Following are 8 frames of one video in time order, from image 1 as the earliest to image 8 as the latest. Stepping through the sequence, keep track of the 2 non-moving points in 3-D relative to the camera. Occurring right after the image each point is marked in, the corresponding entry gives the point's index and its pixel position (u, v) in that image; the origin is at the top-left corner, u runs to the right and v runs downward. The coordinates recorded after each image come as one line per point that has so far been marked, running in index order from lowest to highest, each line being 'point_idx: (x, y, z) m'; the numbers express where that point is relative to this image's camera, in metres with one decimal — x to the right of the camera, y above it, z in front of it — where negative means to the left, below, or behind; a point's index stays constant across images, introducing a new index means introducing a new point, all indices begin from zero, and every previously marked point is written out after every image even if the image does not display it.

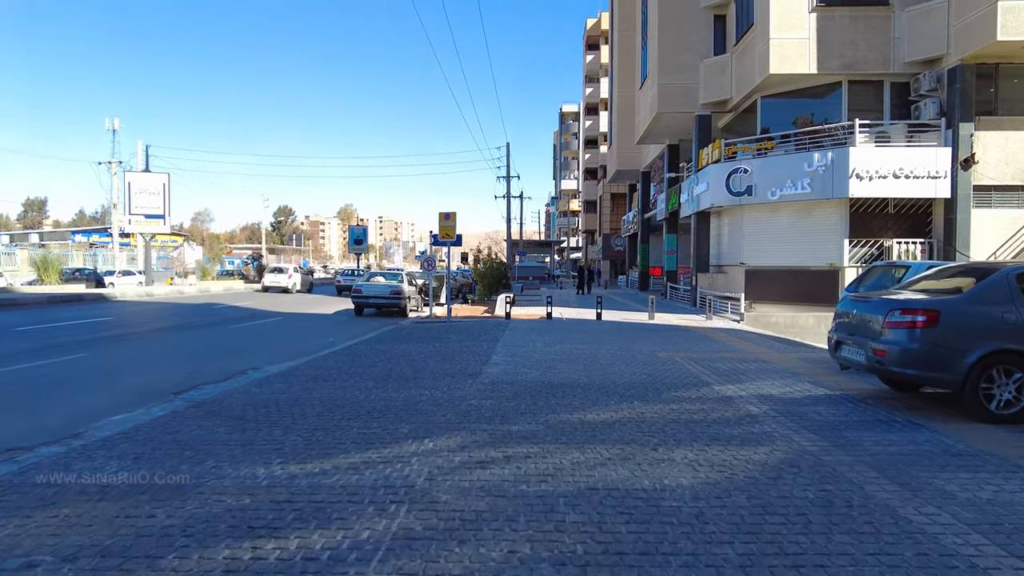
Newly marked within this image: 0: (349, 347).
0: (-3.3, -1.2, +12.7) m
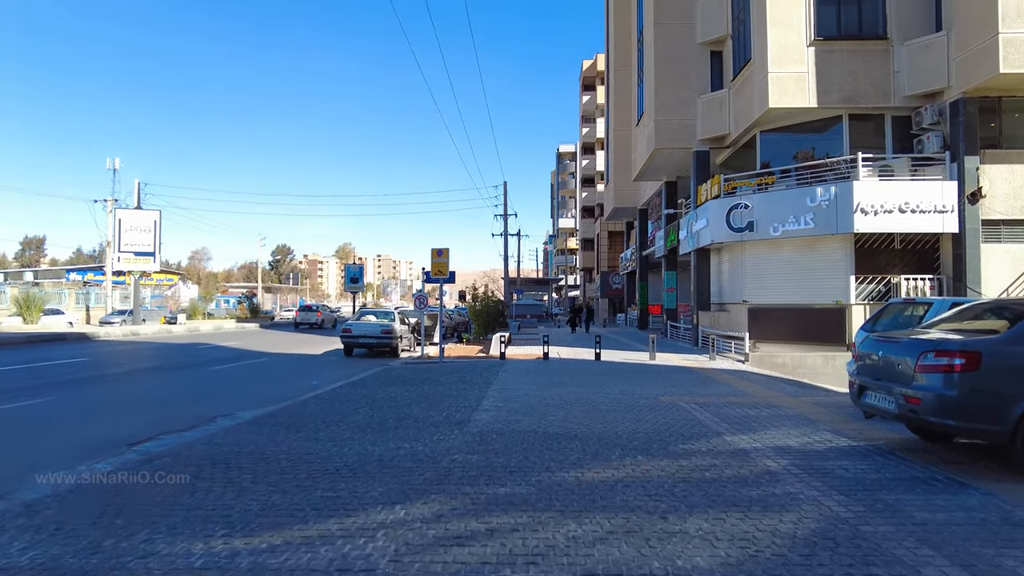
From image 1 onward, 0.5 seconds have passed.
0: (-3.4, -1.9, +11.9) m
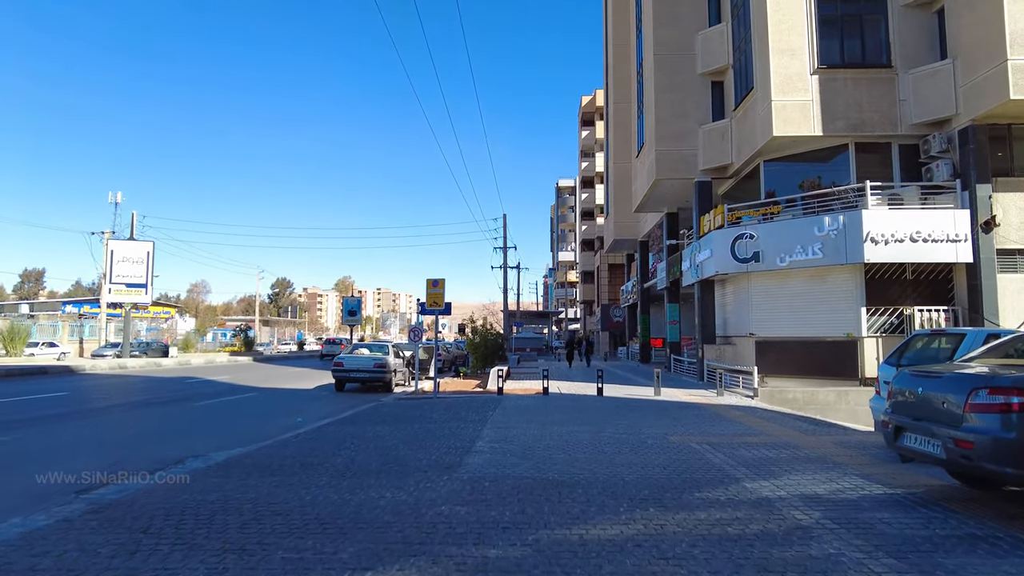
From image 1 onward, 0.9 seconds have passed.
0: (-3.4, -2.5, +11.2) m
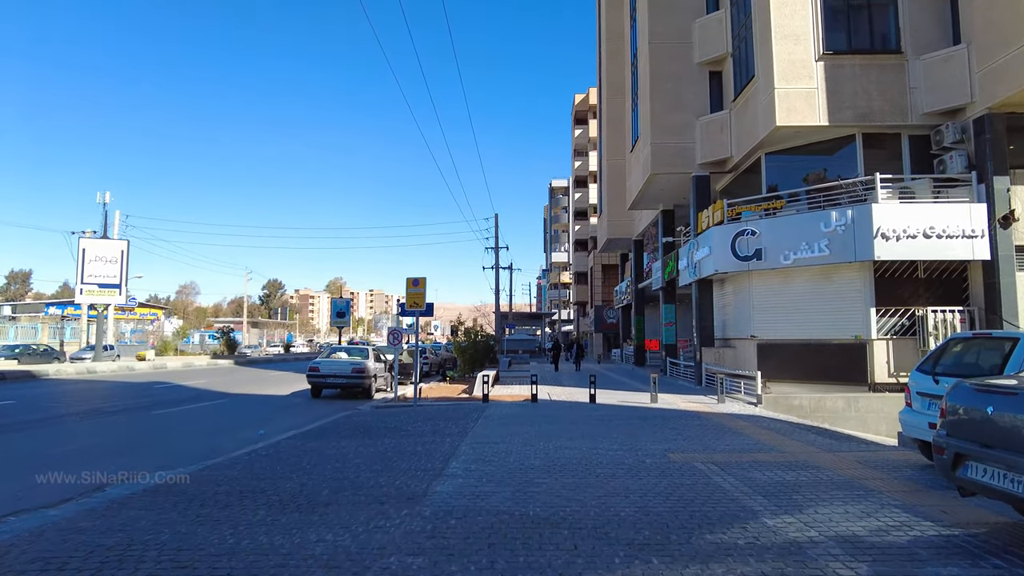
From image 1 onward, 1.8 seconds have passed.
0: (-3.7, -2.5, +10.0) m
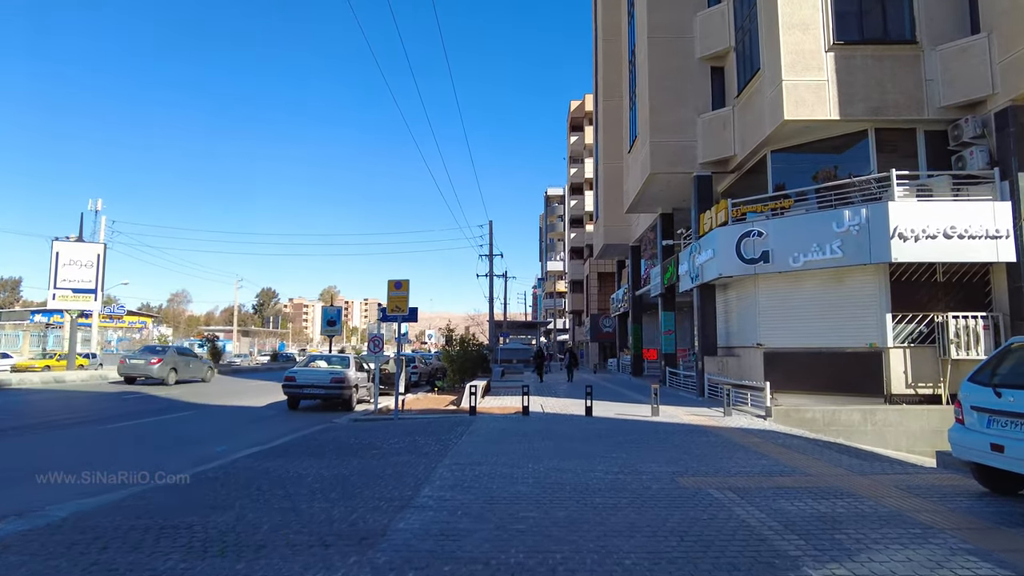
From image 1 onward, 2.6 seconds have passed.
0: (-3.9, -2.4, +8.8) m
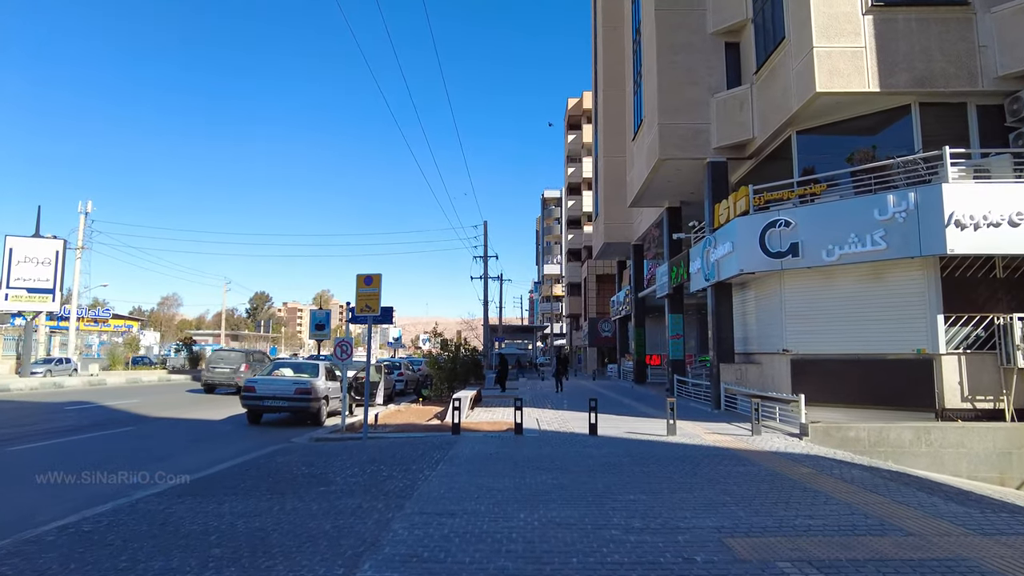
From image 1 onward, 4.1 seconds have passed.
0: (-4.1, -2.3, +6.7) m
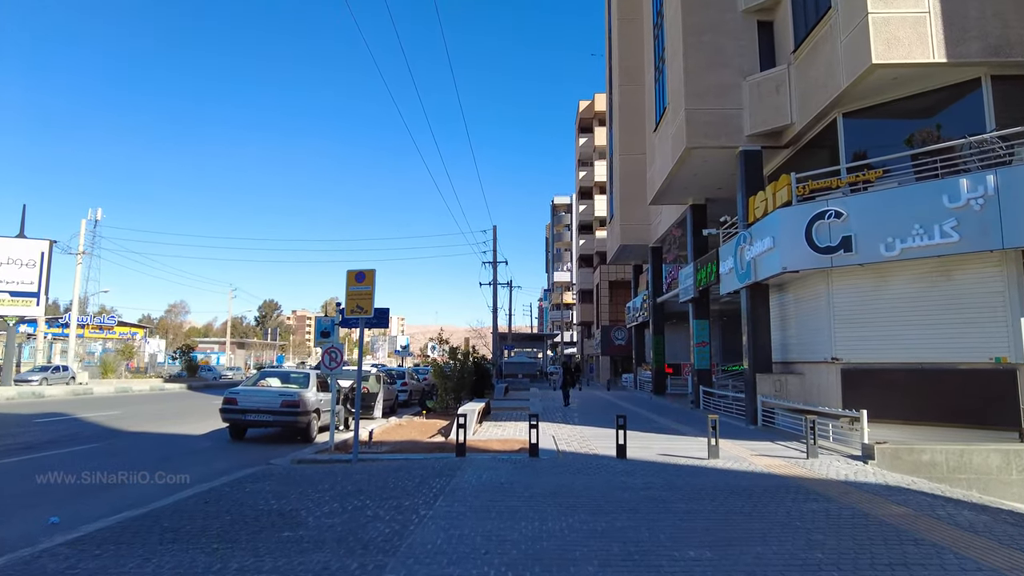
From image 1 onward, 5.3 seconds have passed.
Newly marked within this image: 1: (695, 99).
0: (-3.9, -2.2, +5.0) m
1: (+4.9, +5.1, +17.1) m
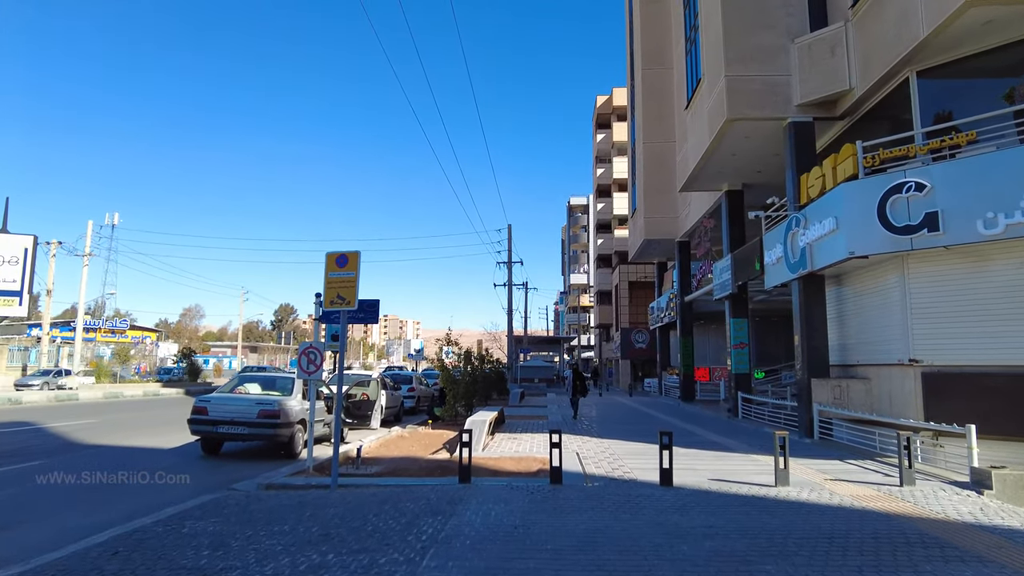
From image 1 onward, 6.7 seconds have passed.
0: (-3.8, -2.0, +3.1) m
1: (+5.3, +5.2, +15.0) m
